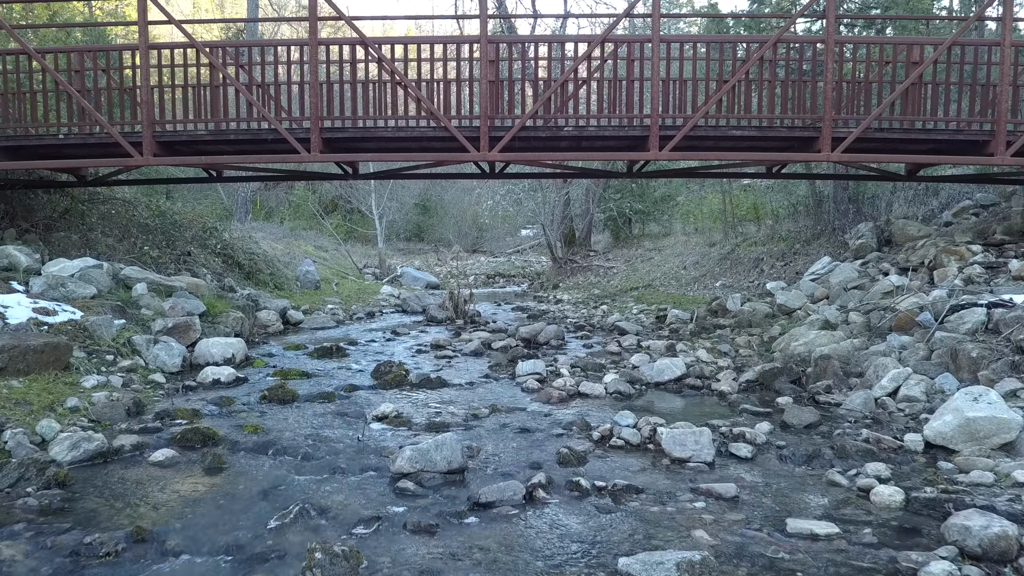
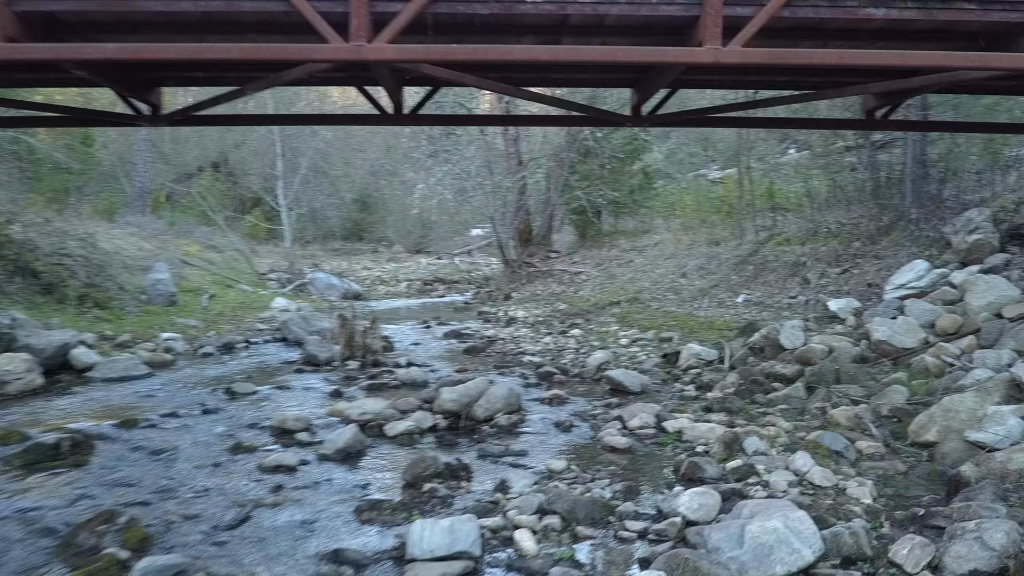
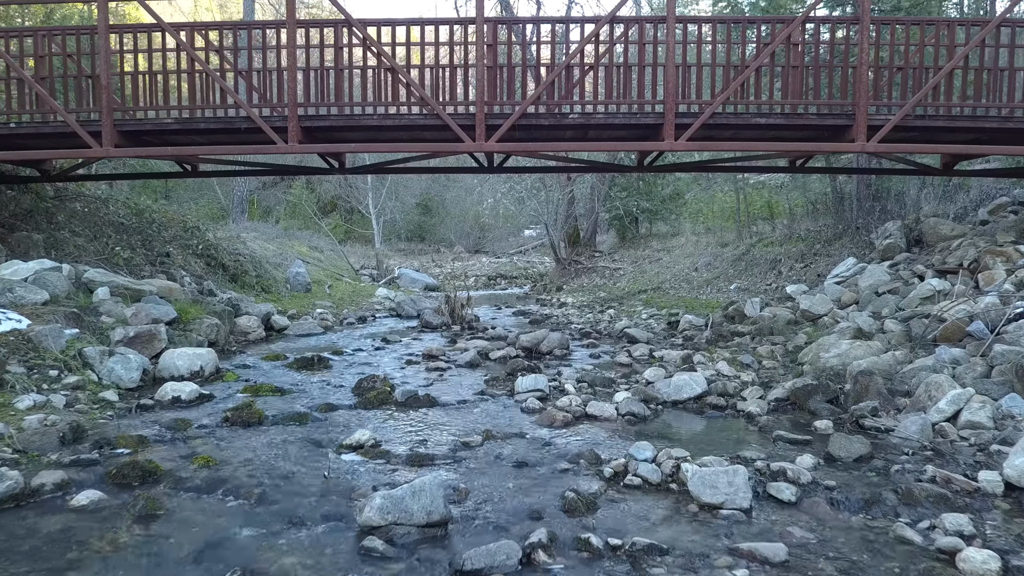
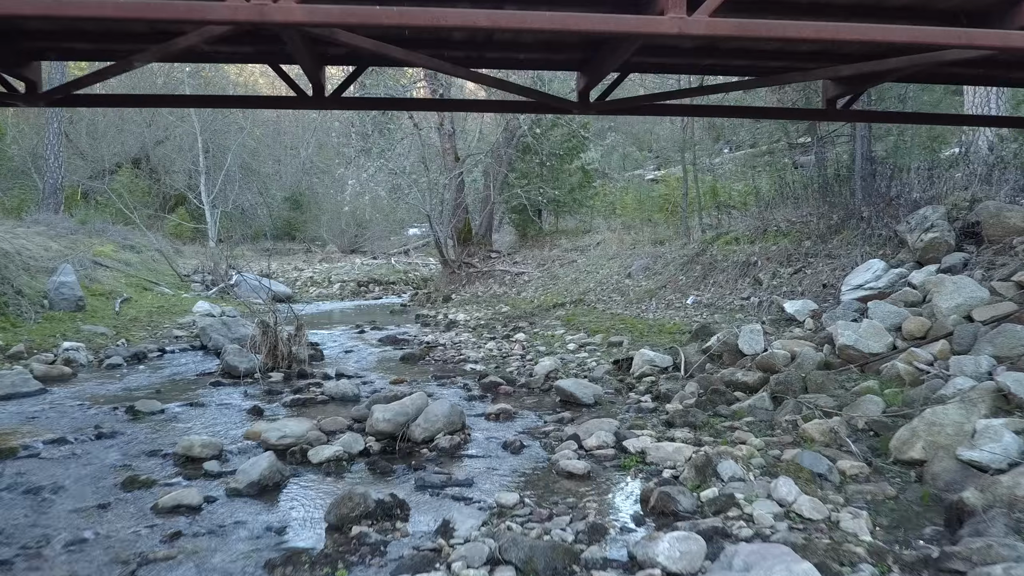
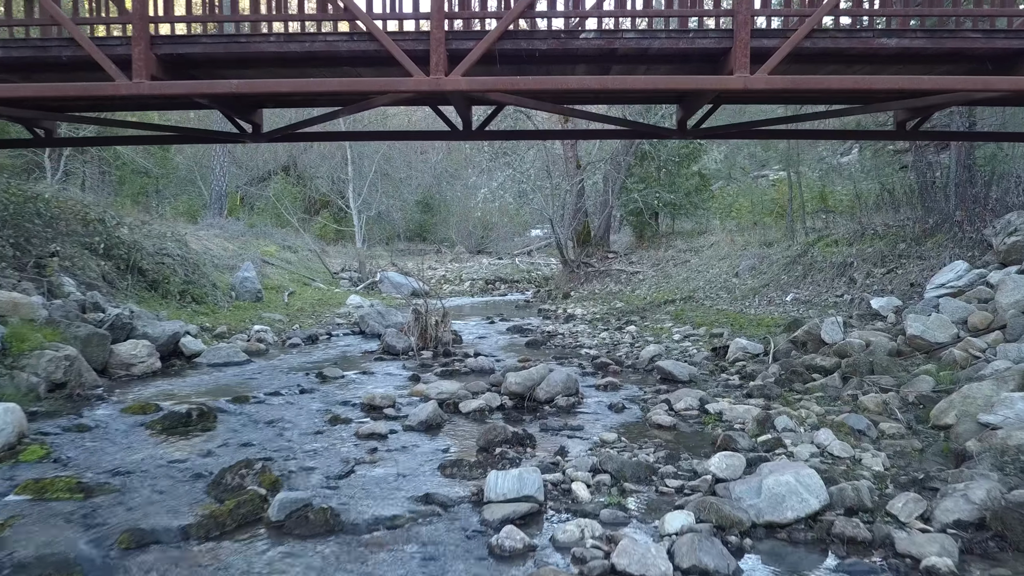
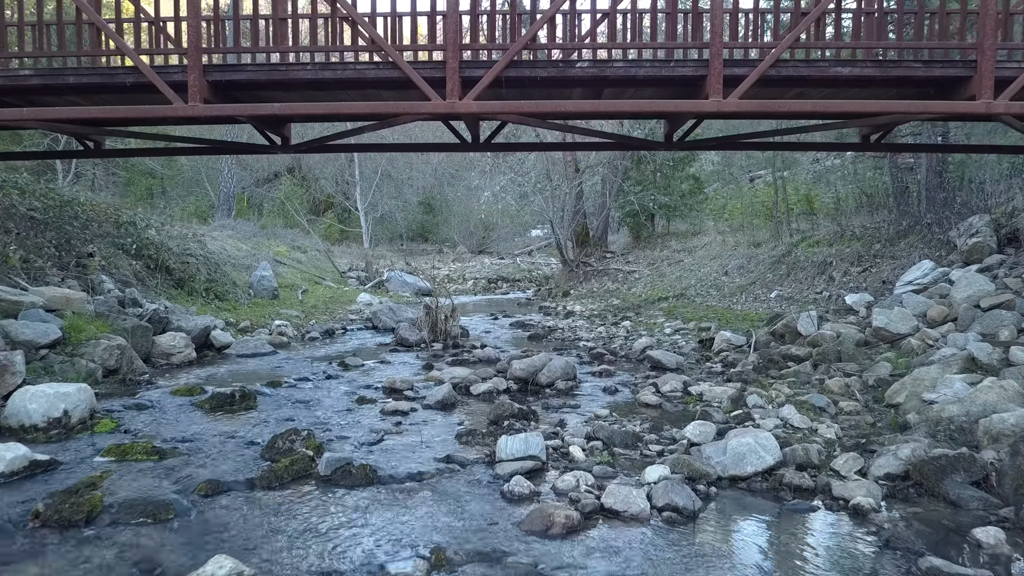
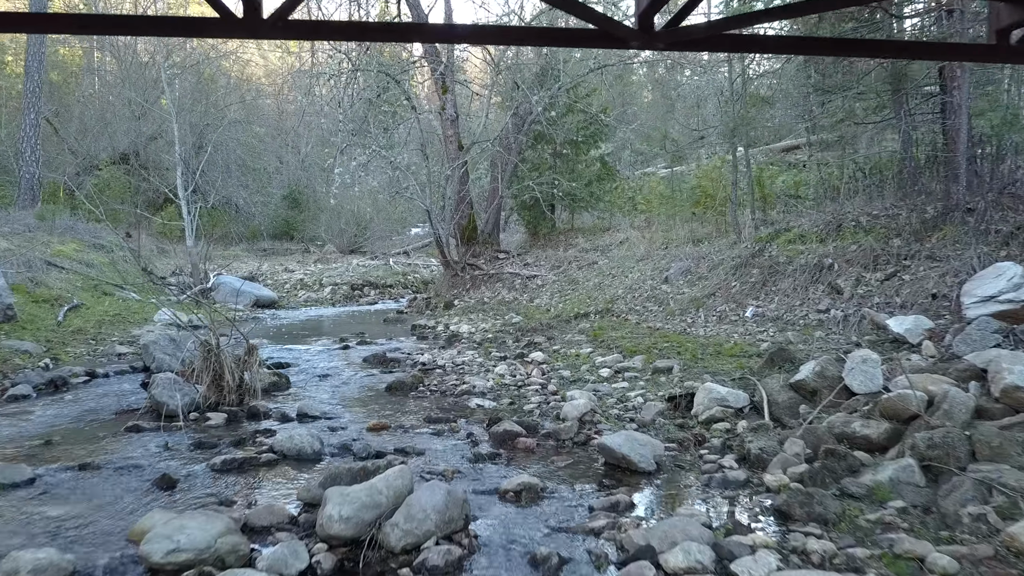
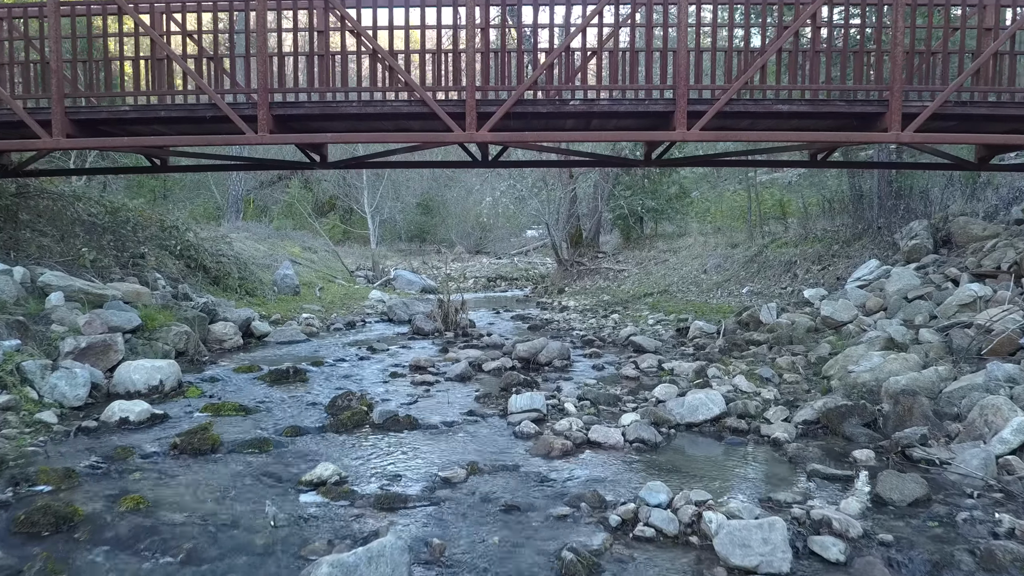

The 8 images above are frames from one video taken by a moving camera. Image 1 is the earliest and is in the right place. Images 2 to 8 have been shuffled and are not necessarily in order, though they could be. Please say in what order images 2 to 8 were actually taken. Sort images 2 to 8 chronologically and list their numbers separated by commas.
3, 8, 6, 5, 2, 4, 7
